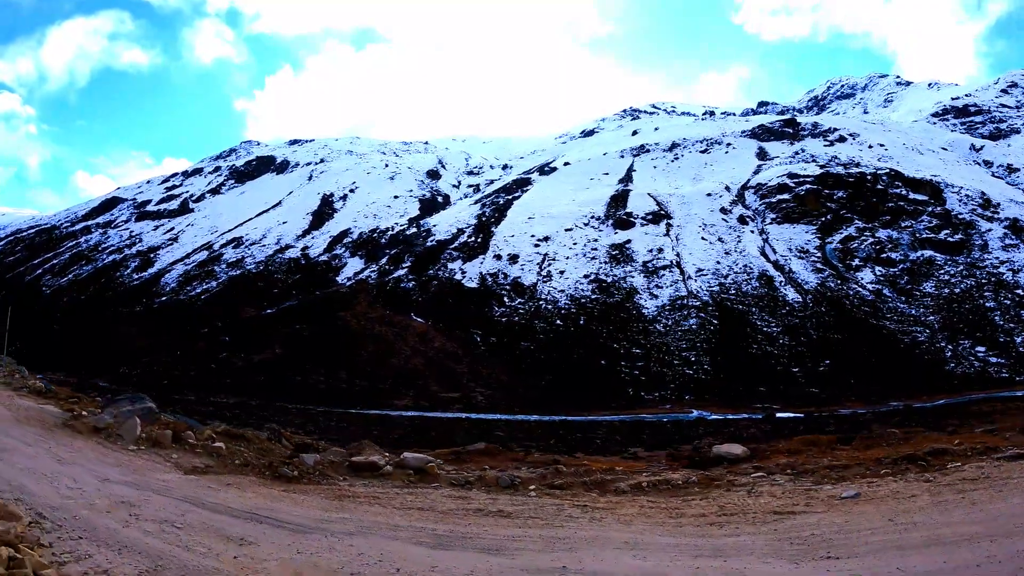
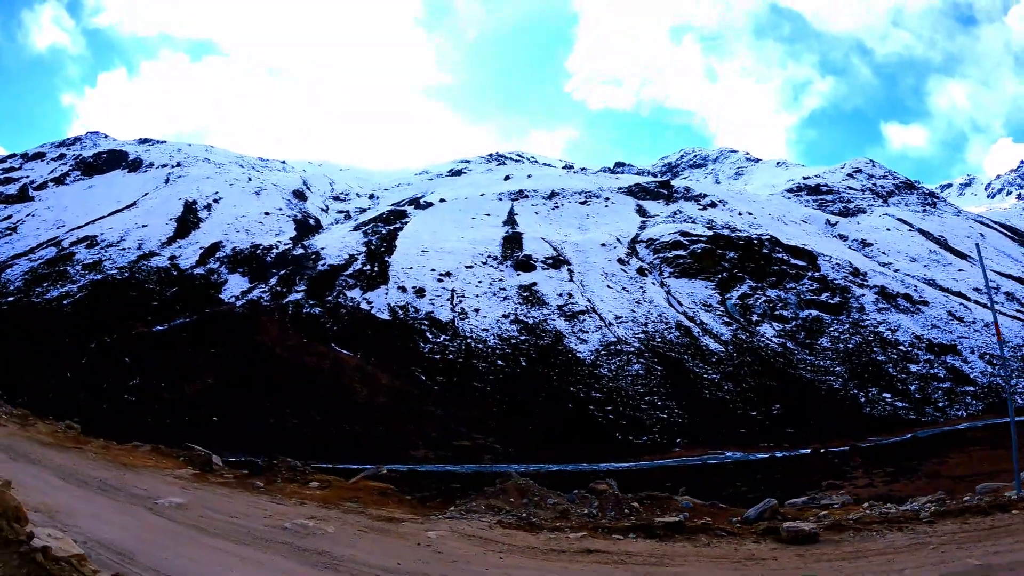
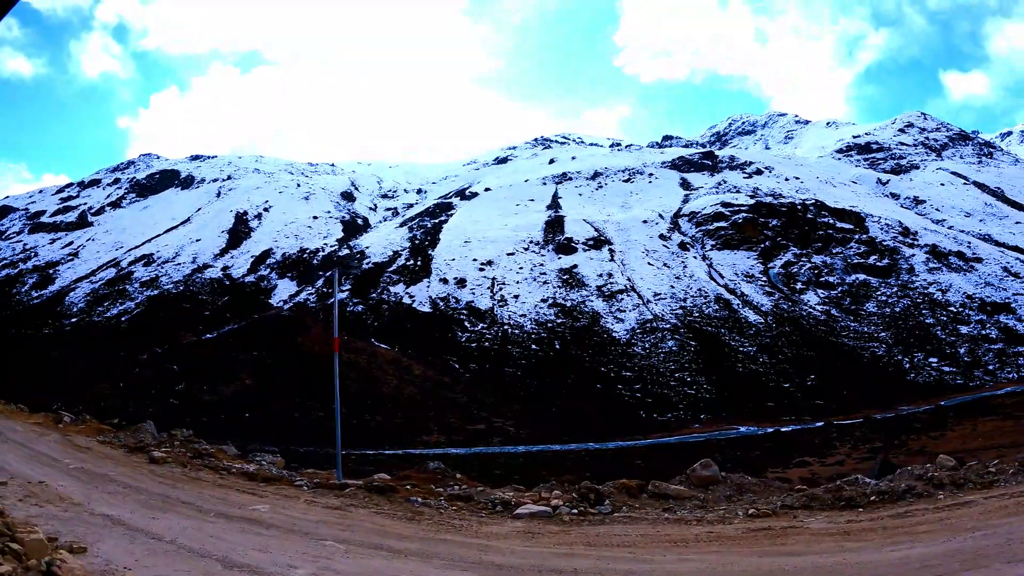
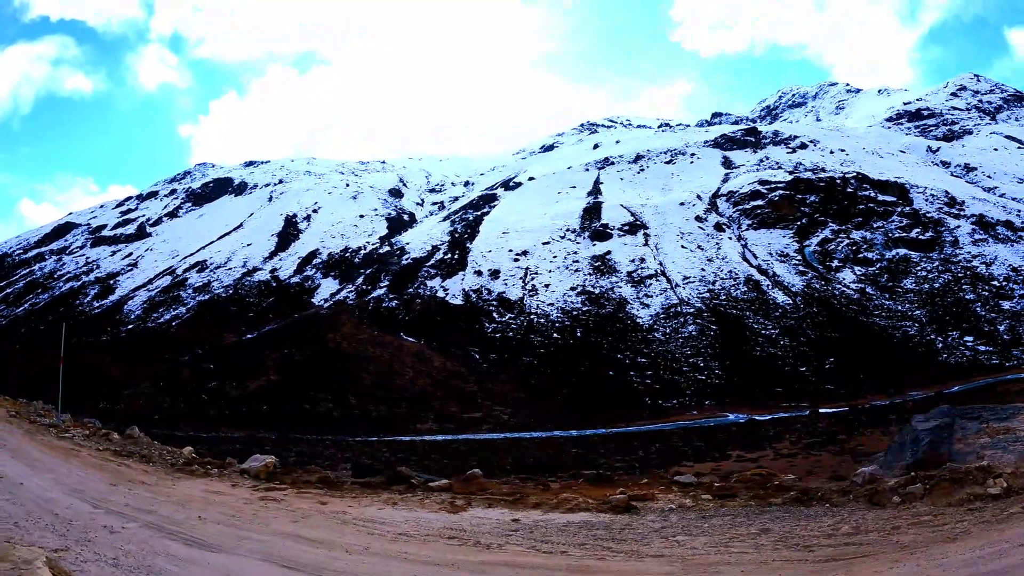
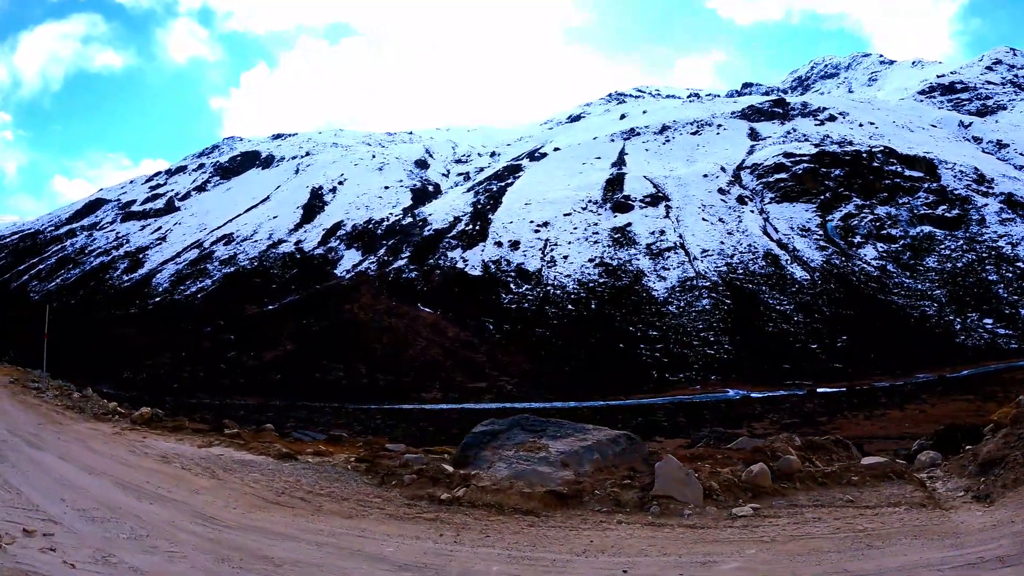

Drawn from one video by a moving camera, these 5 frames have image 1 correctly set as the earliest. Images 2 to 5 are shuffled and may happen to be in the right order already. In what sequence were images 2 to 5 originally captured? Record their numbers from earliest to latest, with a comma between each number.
5, 4, 3, 2
